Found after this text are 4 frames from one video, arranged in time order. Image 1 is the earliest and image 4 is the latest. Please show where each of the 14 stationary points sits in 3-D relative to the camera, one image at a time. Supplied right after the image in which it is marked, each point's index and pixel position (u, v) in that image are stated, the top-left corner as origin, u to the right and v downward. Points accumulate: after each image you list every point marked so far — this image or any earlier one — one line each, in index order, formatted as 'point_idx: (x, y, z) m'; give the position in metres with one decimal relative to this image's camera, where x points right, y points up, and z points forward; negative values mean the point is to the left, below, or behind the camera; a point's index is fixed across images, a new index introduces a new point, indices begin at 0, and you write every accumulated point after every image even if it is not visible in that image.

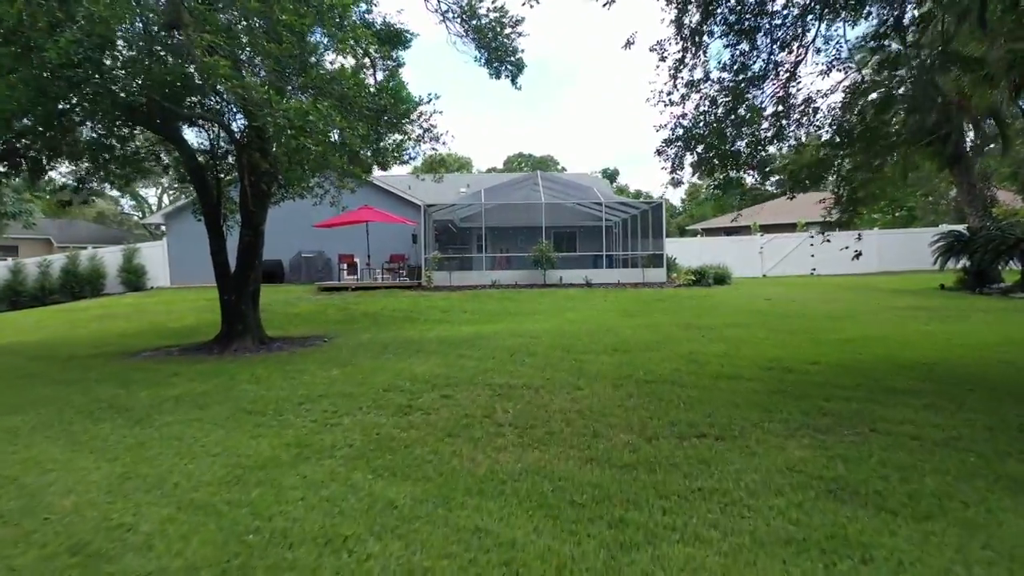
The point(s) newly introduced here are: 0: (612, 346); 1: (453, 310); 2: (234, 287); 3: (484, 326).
0: (+1.1, -0.7, +9.1) m
1: (-1.0, -0.4, +14.4) m
2: (-3.7, 0.0, +10.8) m
3: (-0.4, -0.6, +12.1) m
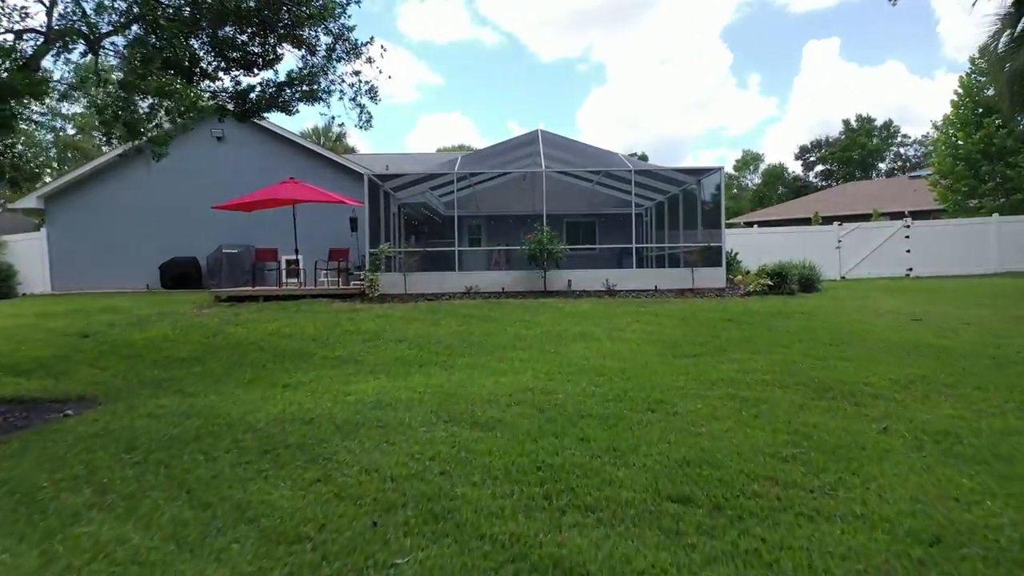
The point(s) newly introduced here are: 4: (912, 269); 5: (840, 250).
0: (+0.6, -0.8, +3.2) m
1: (-1.4, -0.5, +8.6) m
2: (-4.1, -0.1, +5.1) m
3: (-0.8, -0.7, +6.2) m
4: (+9.5, +0.4, +19.3) m
5: (+7.8, +0.9, +19.4) m
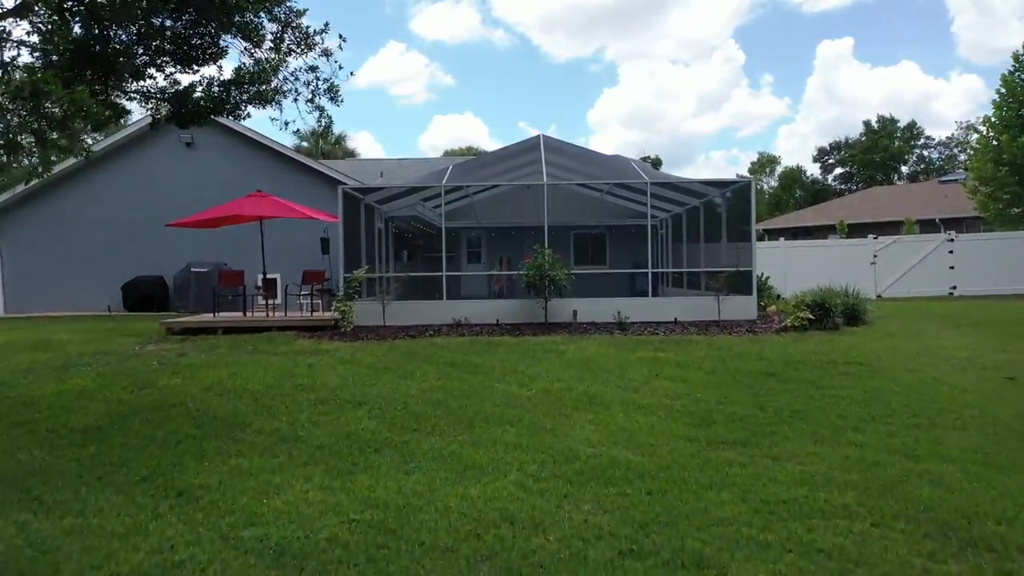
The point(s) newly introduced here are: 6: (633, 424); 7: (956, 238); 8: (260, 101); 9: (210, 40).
0: (+0.4, -1.2, +1.5) m
1: (-1.5, -0.9, +6.9) m
2: (-4.3, -0.5, +3.4) m
3: (-0.9, -1.1, +4.6) m
4: (+9.5, 0.0, +17.5) m
5: (+7.9, +0.5, +17.6) m
6: (+0.8, -1.0, +5.6) m
7: (+9.5, +1.1, +17.4) m
8: (-2.5, +1.8, +7.9) m
9: (-2.7, +2.2, +7.1) m
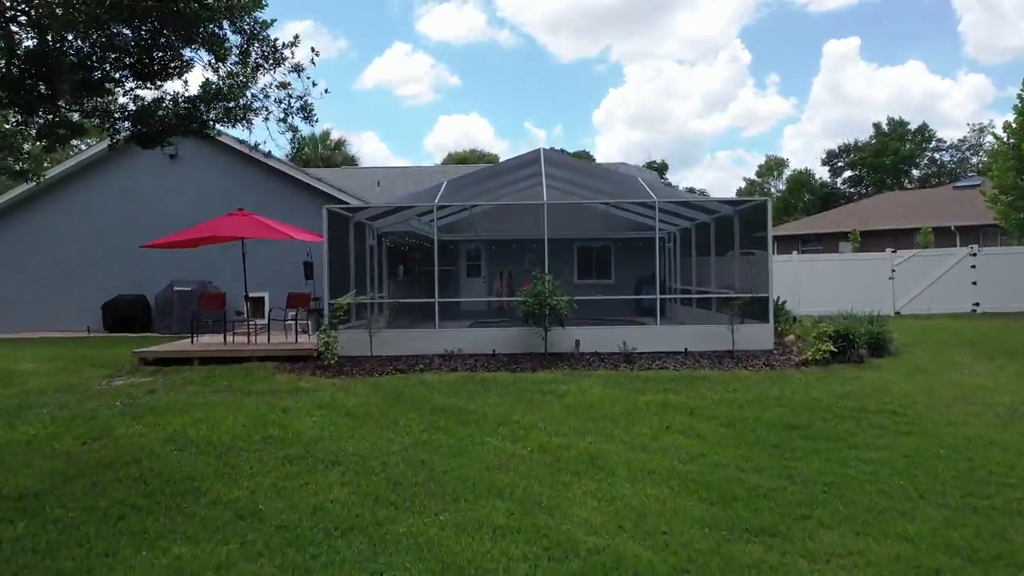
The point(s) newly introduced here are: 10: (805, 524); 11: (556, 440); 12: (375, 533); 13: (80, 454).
0: (+0.4, -1.5, +0.7) m
1: (-1.5, -1.3, +6.2) m
2: (-4.4, -0.9, +2.7) m
3: (-1.0, -1.4, +3.8) m
4: (+9.6, -0.3, +16.6) m
5: (+7.9, +0.1, +16.7) m
6: (+0.8, -1.3, +4.9) m
7: (+9.5, +0.7, +16.6) m
8: (-2.5, +1.5, +7.2) m
9: (-2.8, +1.8, +6.4) m
10: (+1.6, -1.3, +4.5) m
11: (+0.3, -1.2, +6.3) m
12: (-0.8, -1.4, +4.7) m
13: (-3.5, -1.3, +6.5) m
